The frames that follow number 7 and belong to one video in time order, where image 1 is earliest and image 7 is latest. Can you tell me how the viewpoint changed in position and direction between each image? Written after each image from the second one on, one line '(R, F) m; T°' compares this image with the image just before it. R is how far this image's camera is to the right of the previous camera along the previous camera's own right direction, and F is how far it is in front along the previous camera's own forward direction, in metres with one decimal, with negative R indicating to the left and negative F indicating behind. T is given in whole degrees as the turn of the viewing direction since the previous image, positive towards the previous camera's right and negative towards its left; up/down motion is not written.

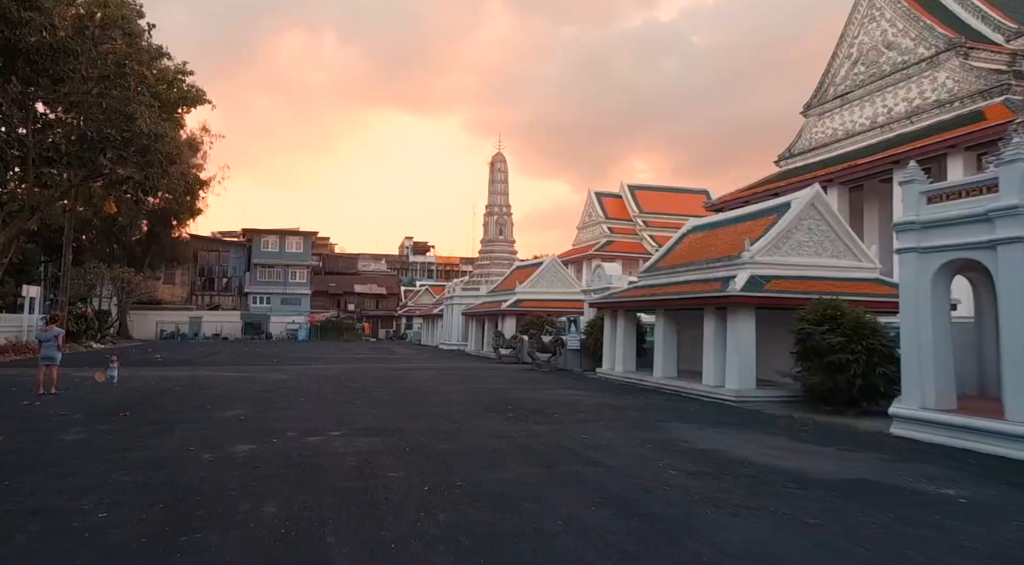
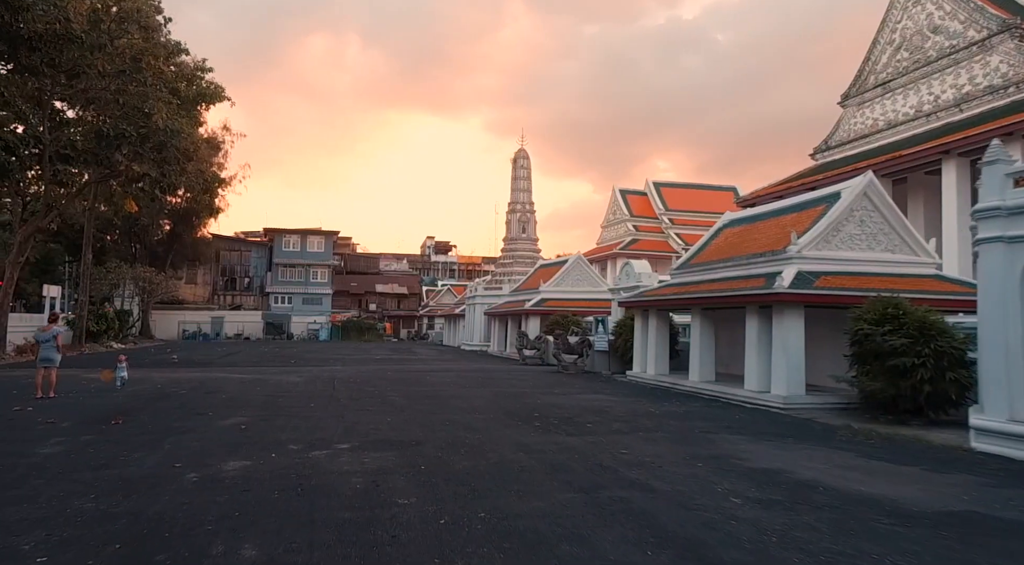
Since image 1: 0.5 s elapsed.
(-0.1, +0.9) m; -2°
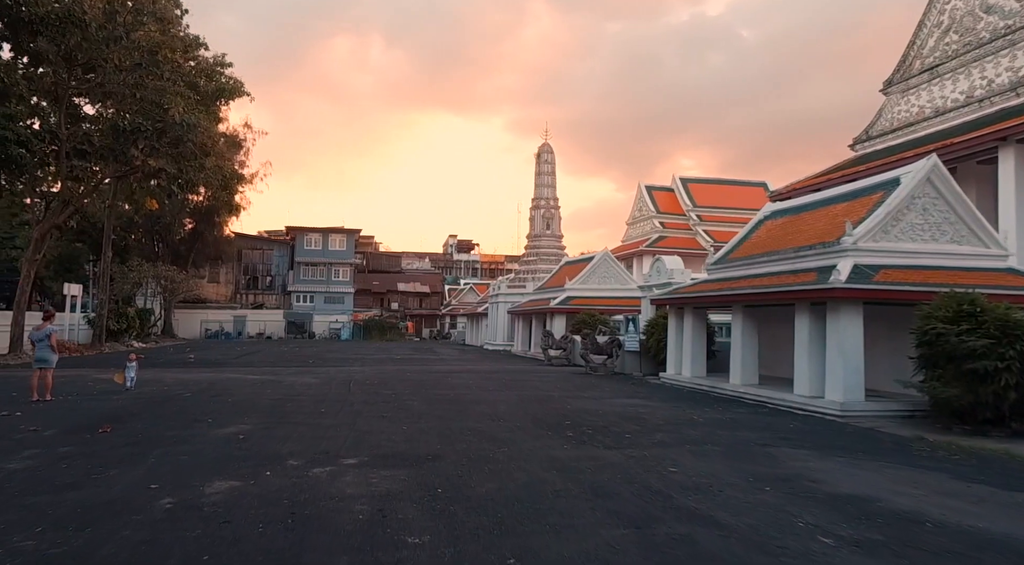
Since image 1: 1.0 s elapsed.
(-0.1, +0.9) m; -2°
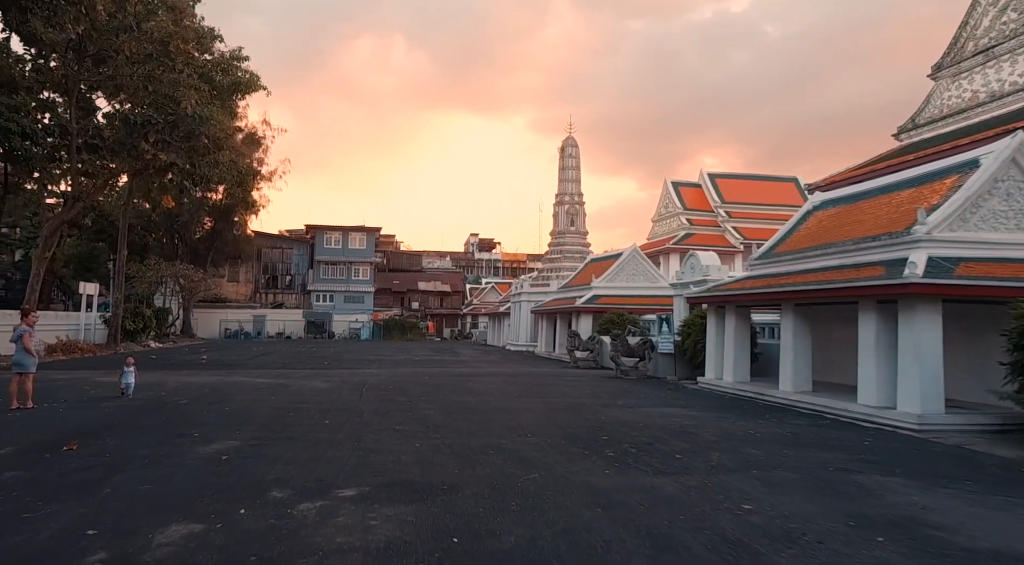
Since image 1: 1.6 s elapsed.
(-0.1, +1.1) m; -2°
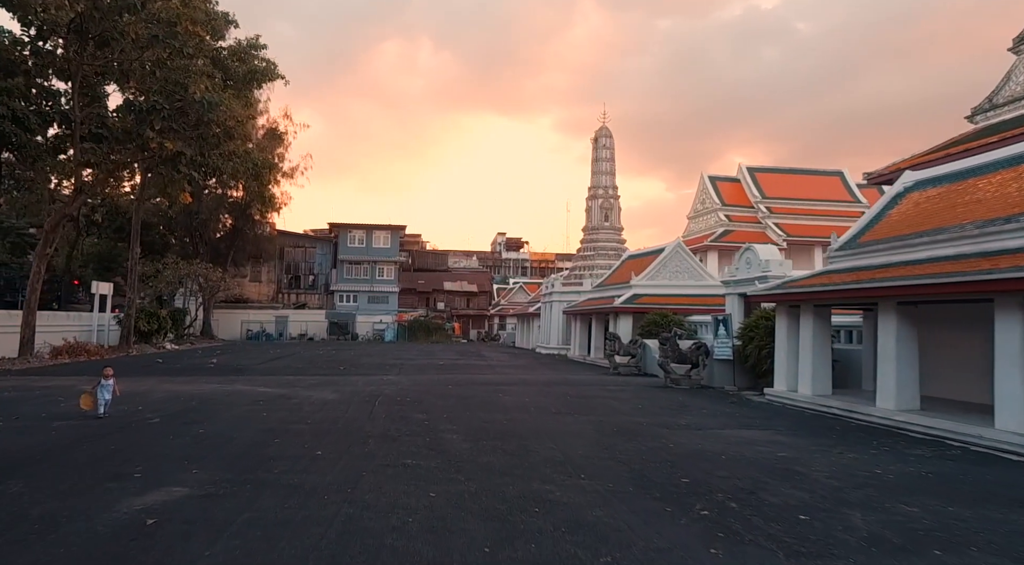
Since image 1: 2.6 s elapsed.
(-0.2, +1.9) m; -2°
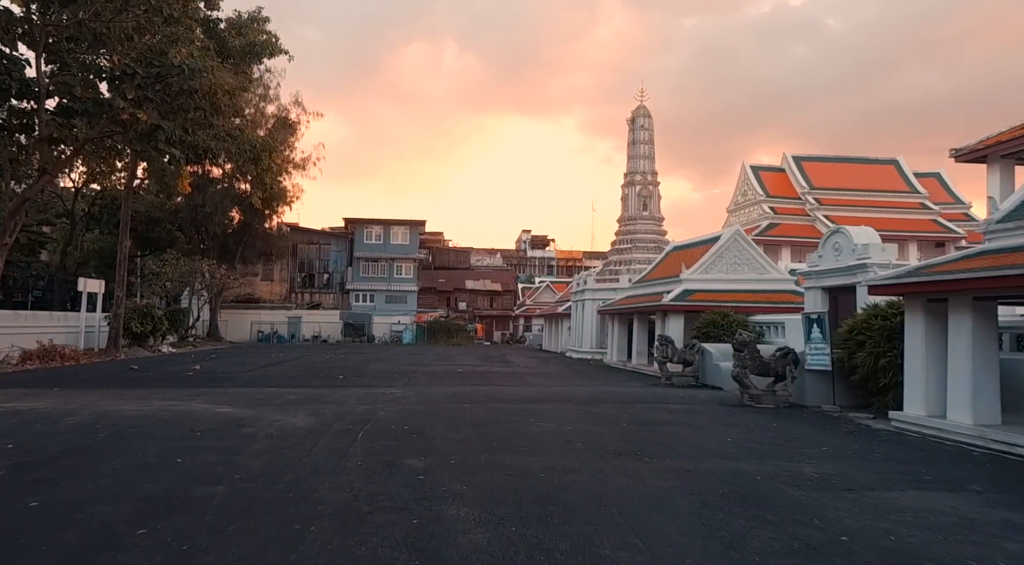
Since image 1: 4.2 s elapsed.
(-0.2, +3.1) m; -2°
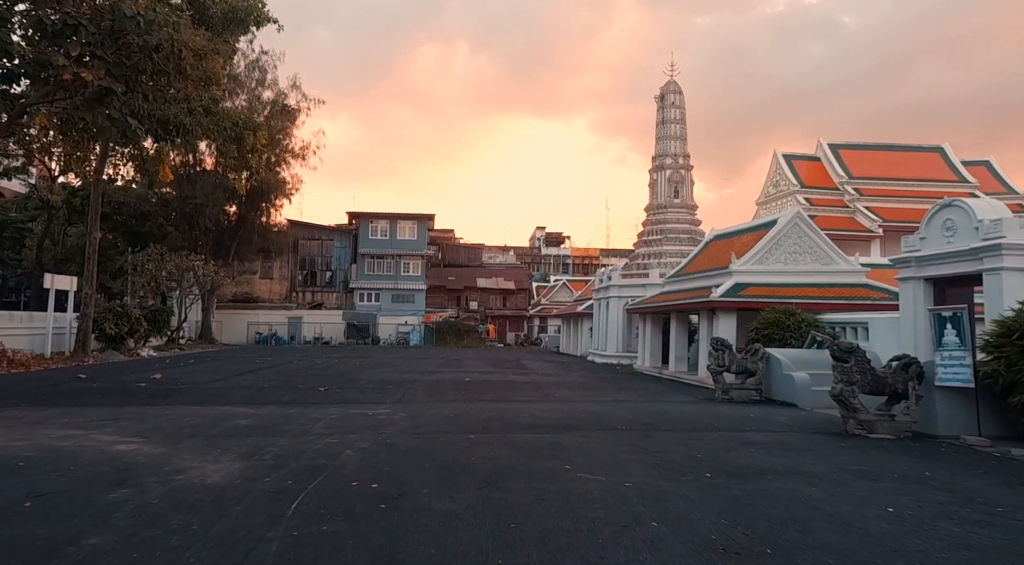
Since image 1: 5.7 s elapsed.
(-0.1, +3.0) m; -1°
